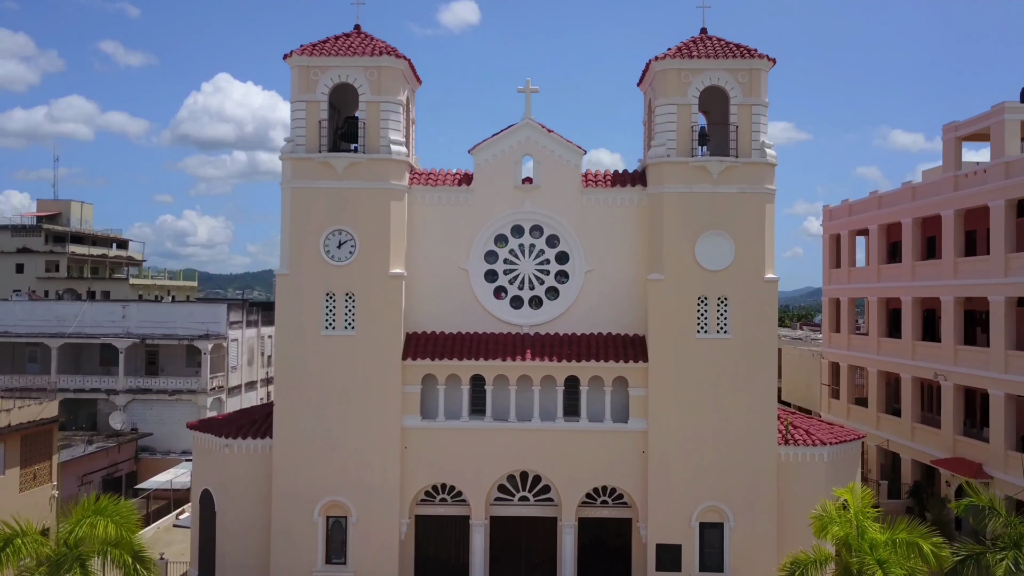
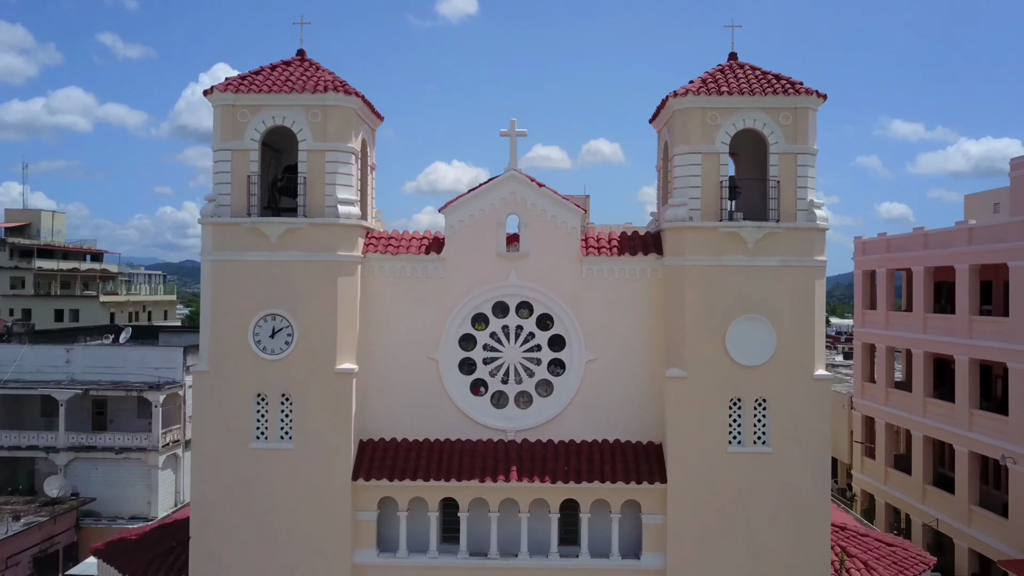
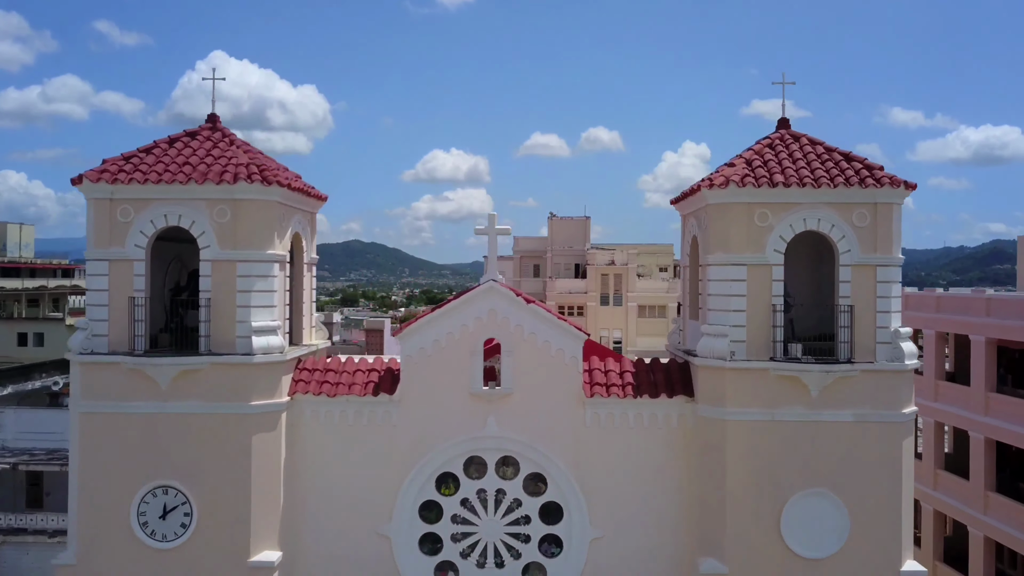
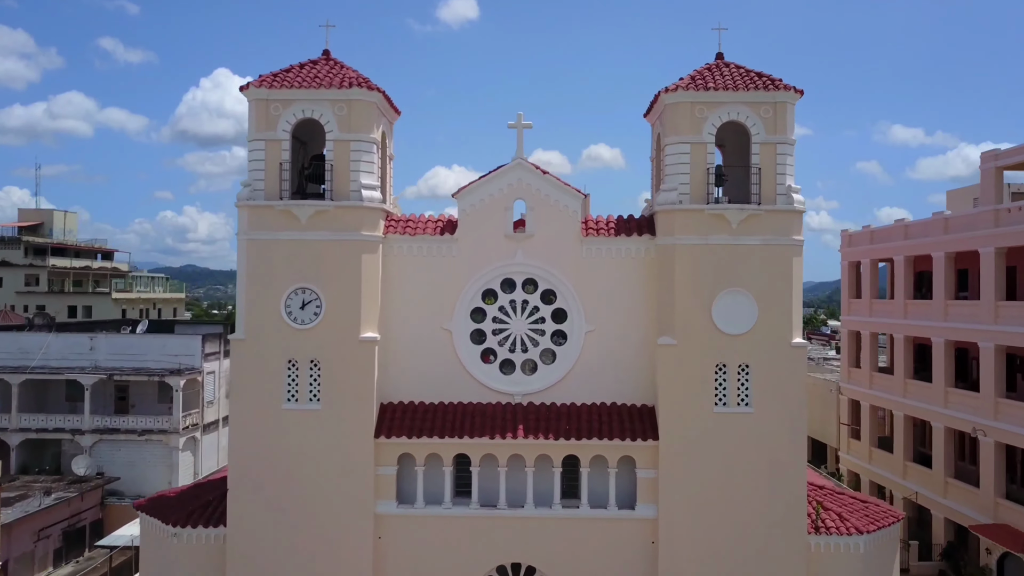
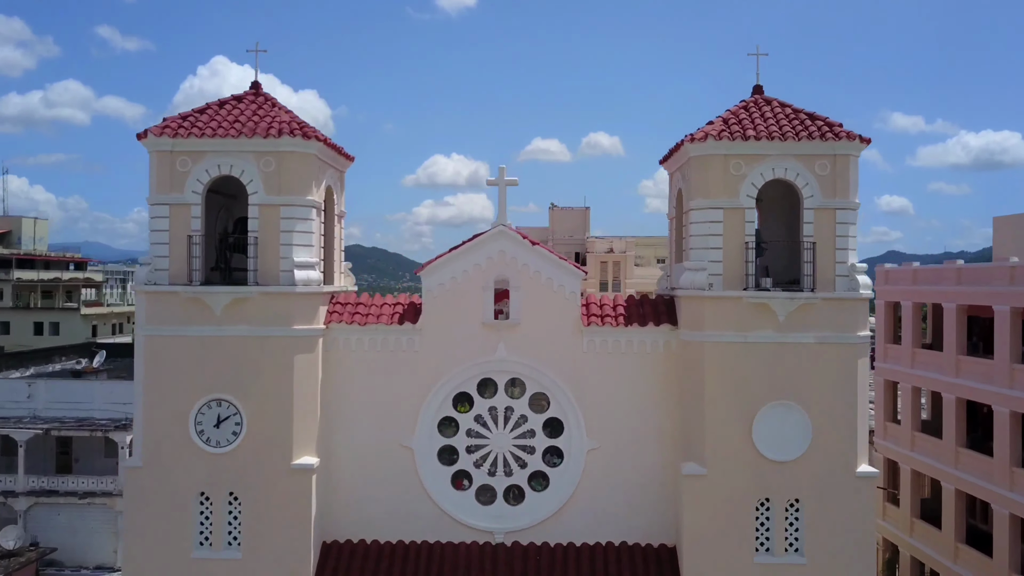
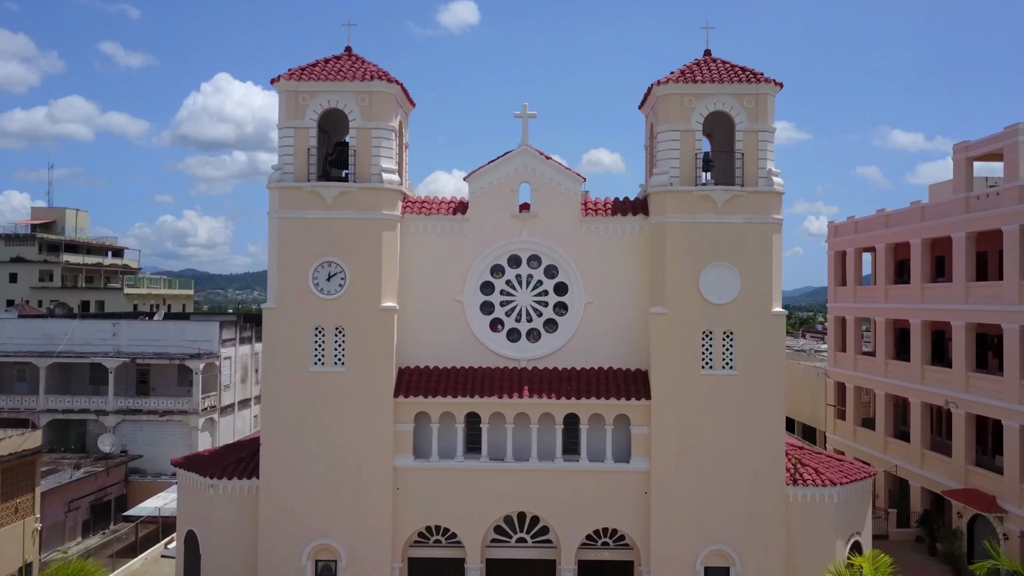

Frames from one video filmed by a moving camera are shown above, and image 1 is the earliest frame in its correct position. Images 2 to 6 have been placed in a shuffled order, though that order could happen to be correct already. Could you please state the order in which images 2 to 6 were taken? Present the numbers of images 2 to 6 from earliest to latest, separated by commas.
6, 4, 2, 5, 3
